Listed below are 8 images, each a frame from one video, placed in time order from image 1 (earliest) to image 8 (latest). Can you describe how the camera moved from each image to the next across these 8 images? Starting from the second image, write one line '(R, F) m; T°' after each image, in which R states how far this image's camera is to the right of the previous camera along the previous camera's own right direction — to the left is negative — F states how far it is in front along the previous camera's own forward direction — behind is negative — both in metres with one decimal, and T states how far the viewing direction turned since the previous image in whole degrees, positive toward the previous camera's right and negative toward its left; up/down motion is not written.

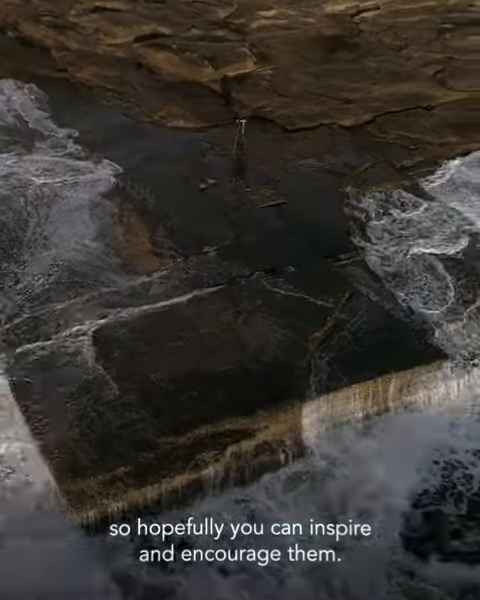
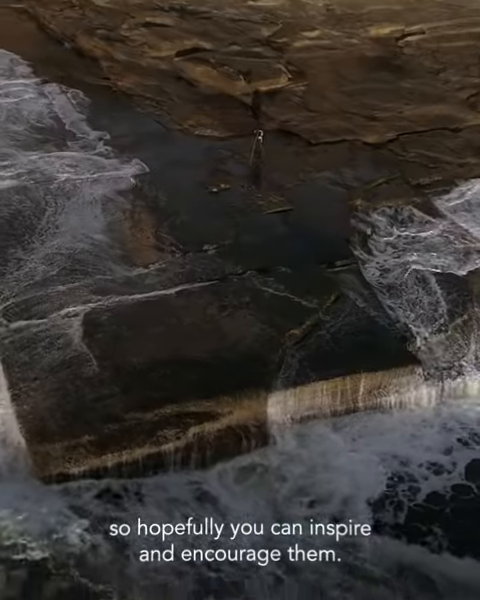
(+0.8, -0.3) m; -5°
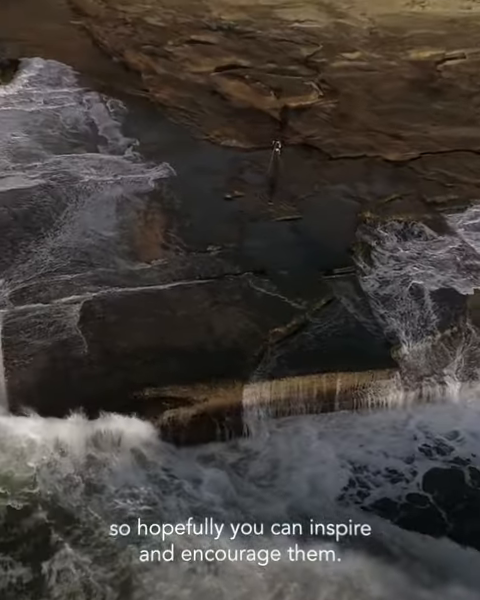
(+0.7, -0.3) m; -5°
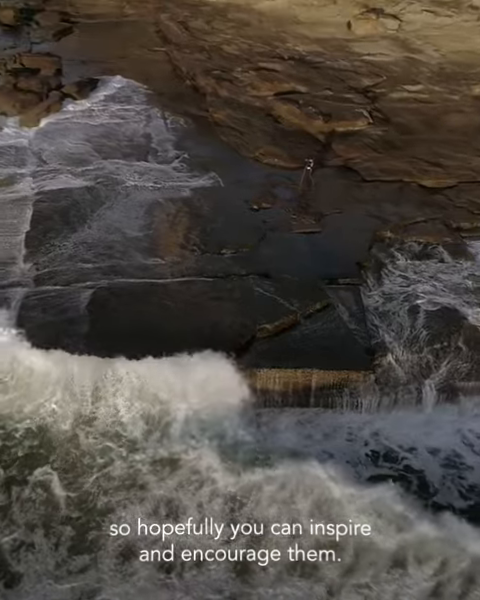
(+1.1, -0.5) m; -8°
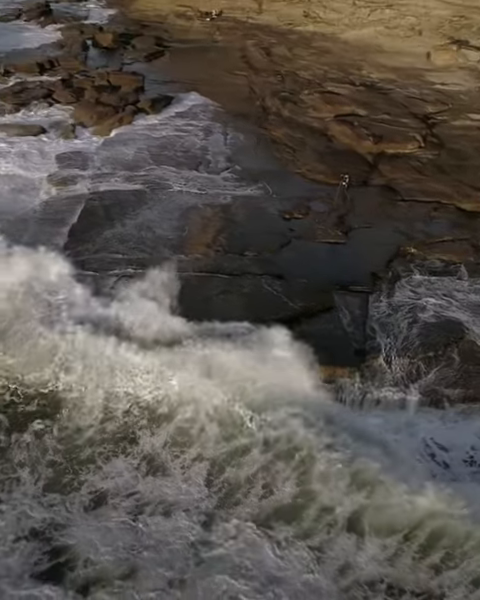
(+1.2, -0.6) m; -9°
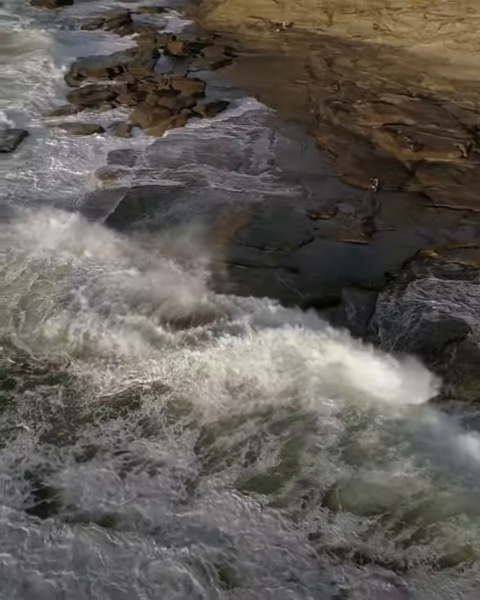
(+0.9, -0.5) m; -7°
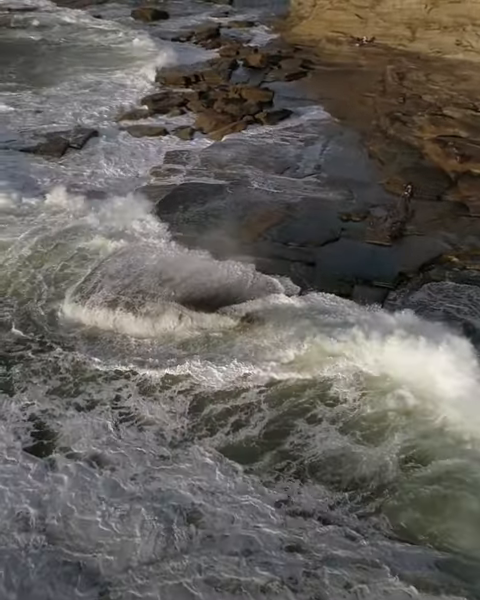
(+1.2, -0.6) m; -8°
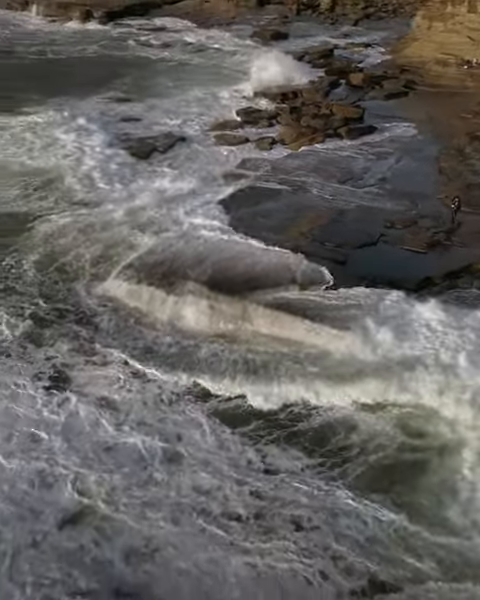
(+1.7, -0.9) m; -11°
